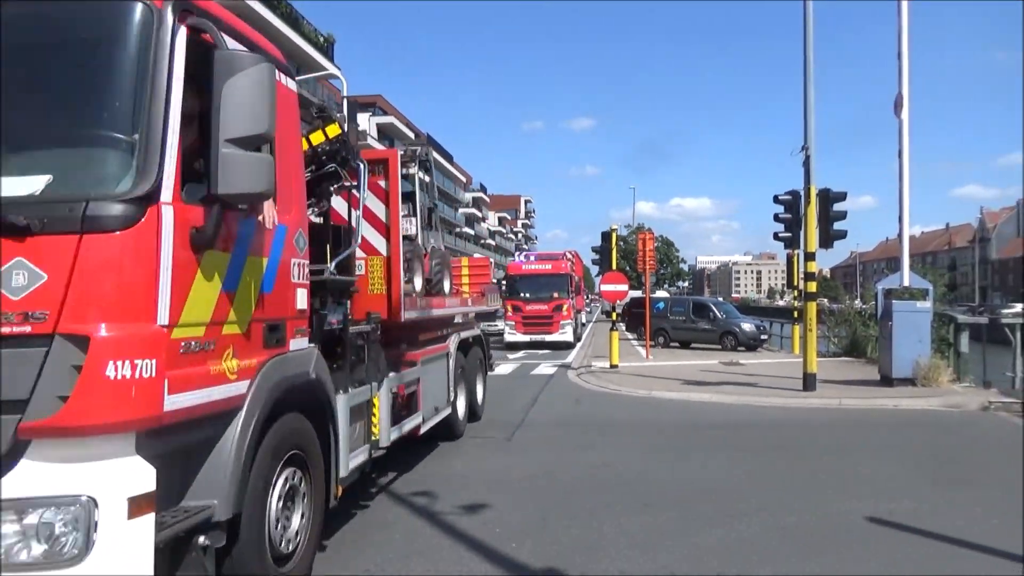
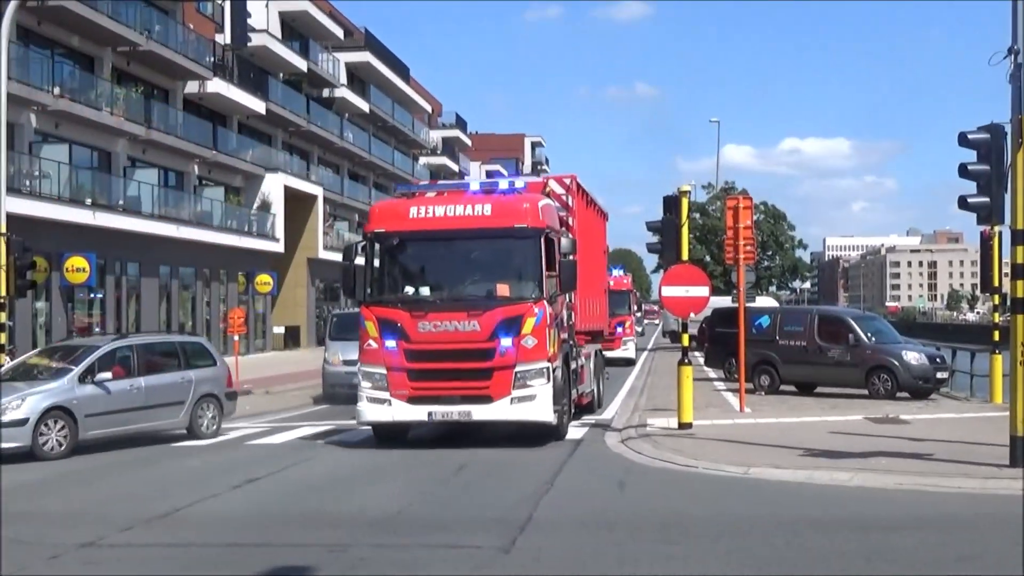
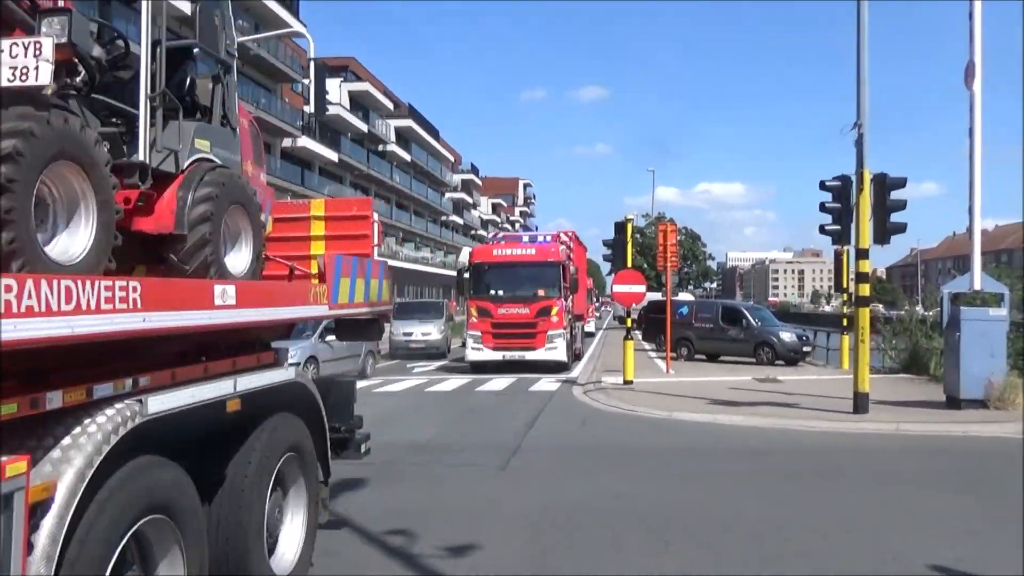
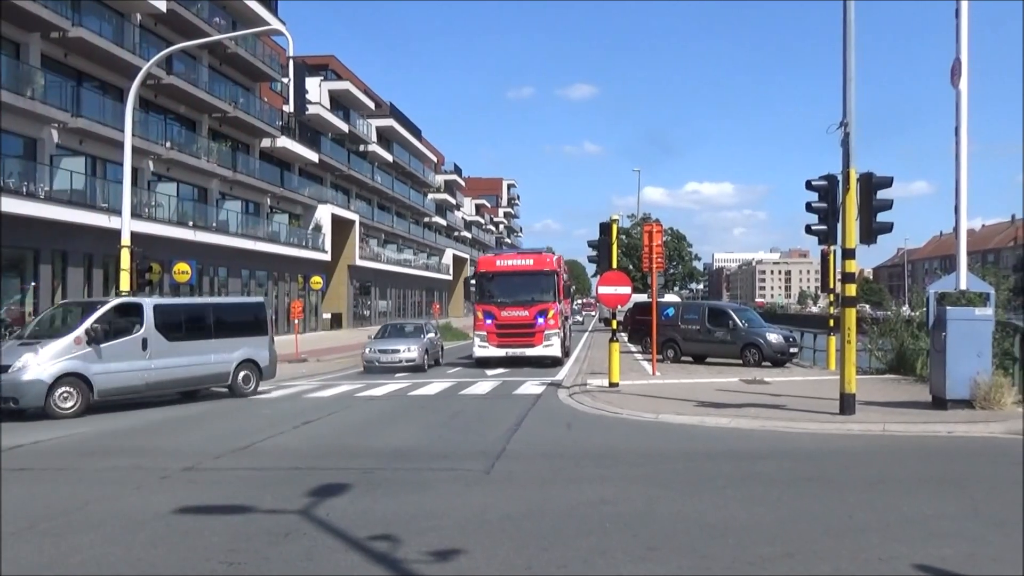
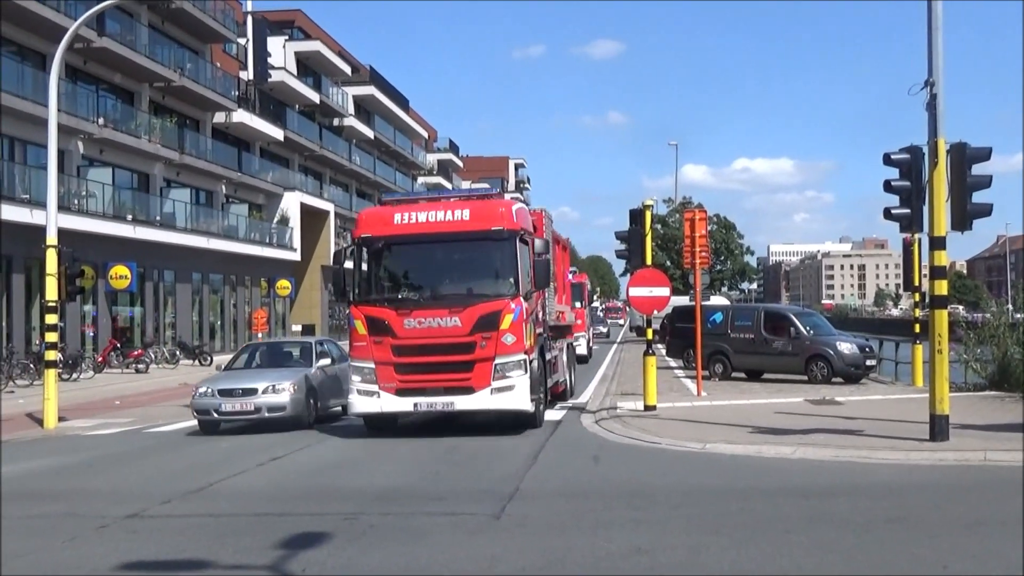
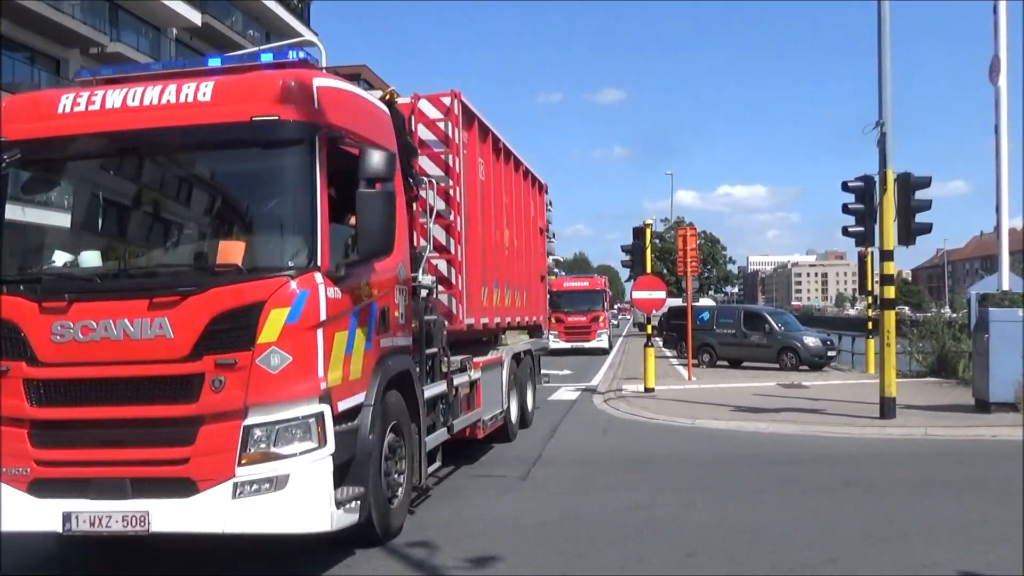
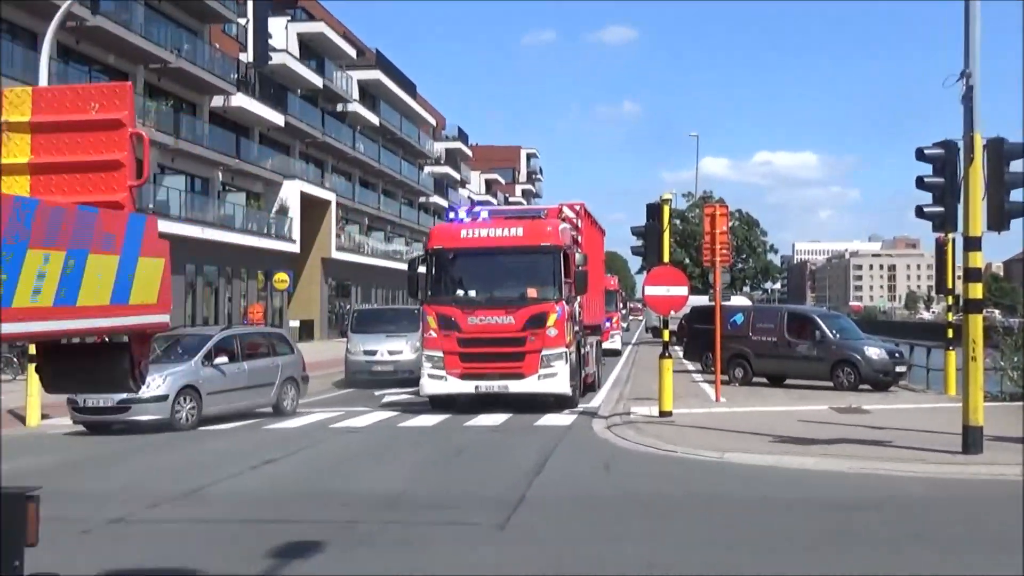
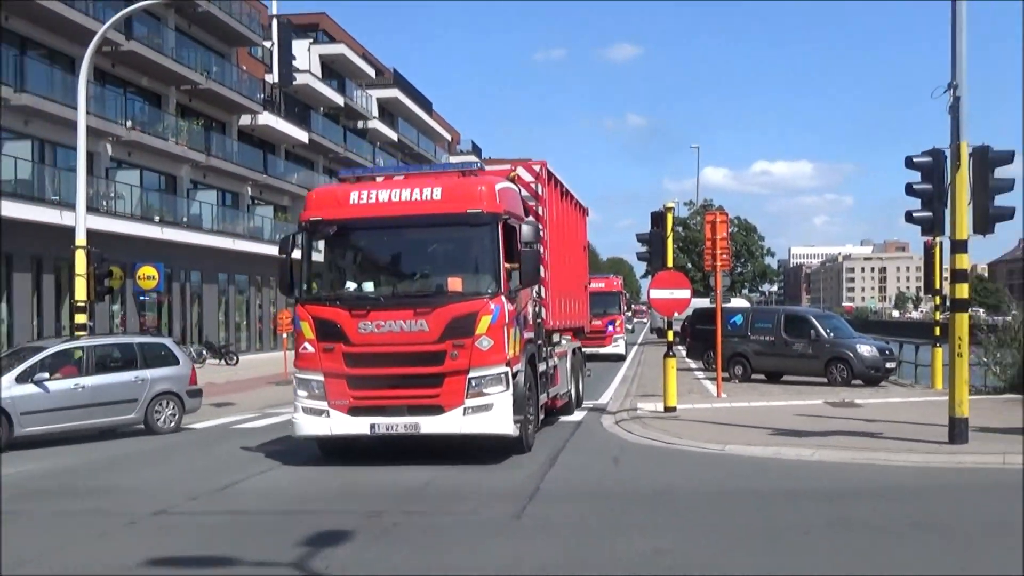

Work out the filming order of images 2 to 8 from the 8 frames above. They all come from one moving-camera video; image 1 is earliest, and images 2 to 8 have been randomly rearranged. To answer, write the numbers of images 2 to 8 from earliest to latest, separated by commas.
3, 7, 2, 8, 6, 4, 5
